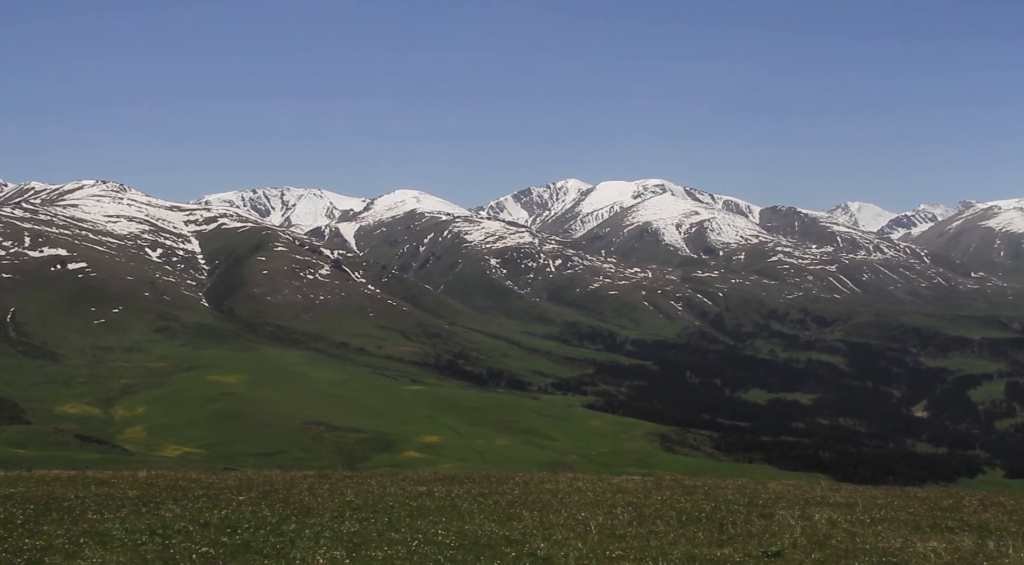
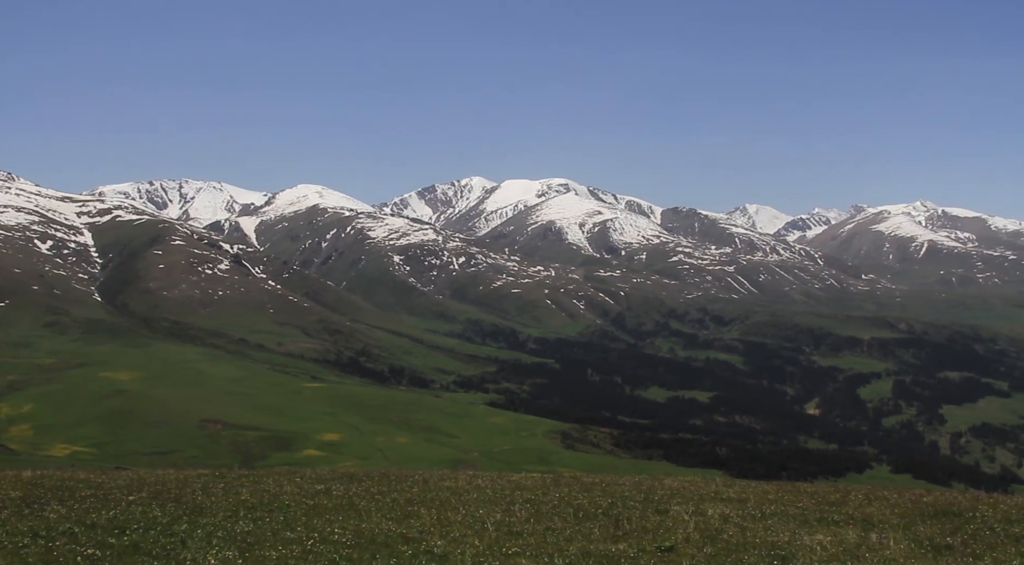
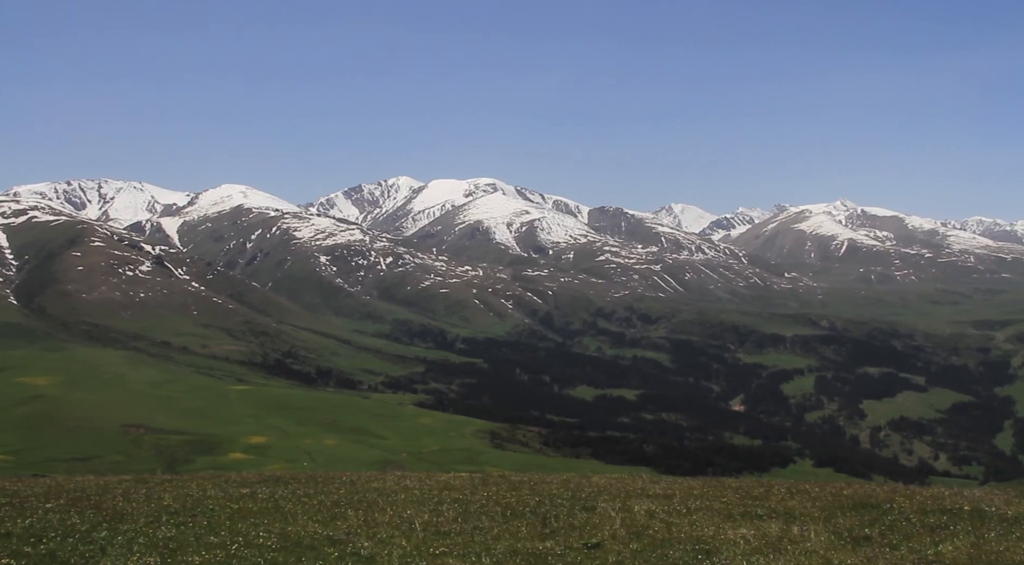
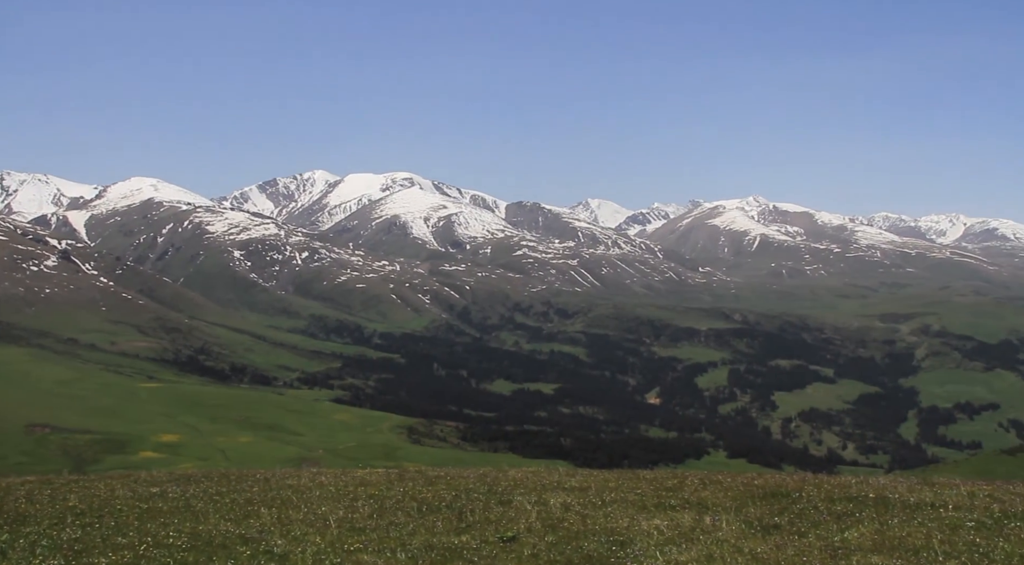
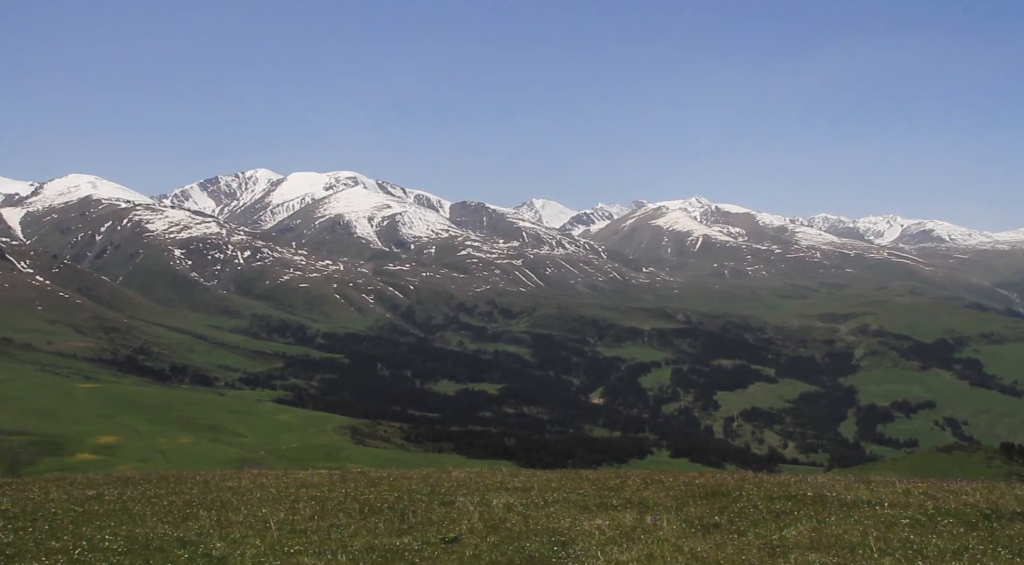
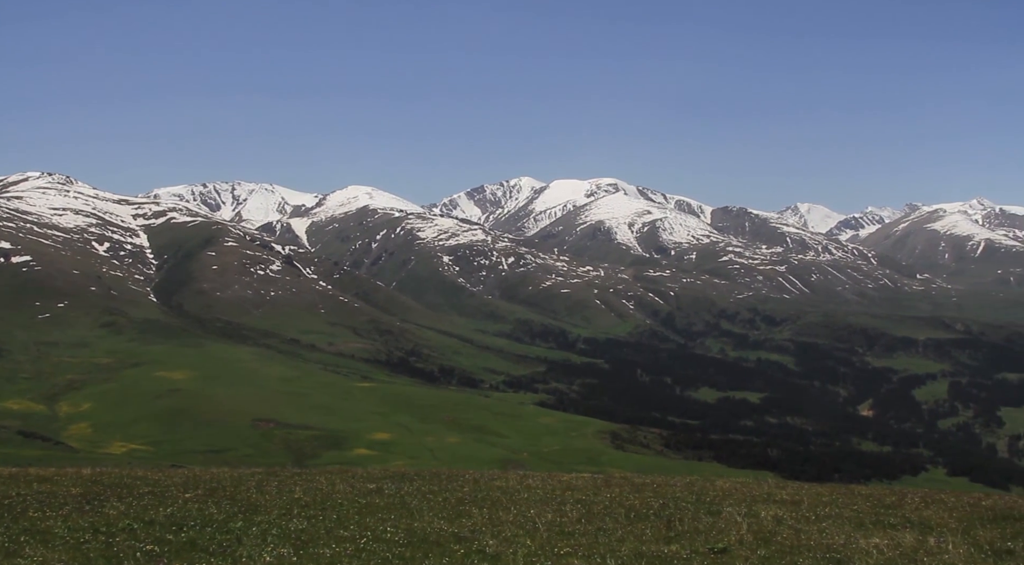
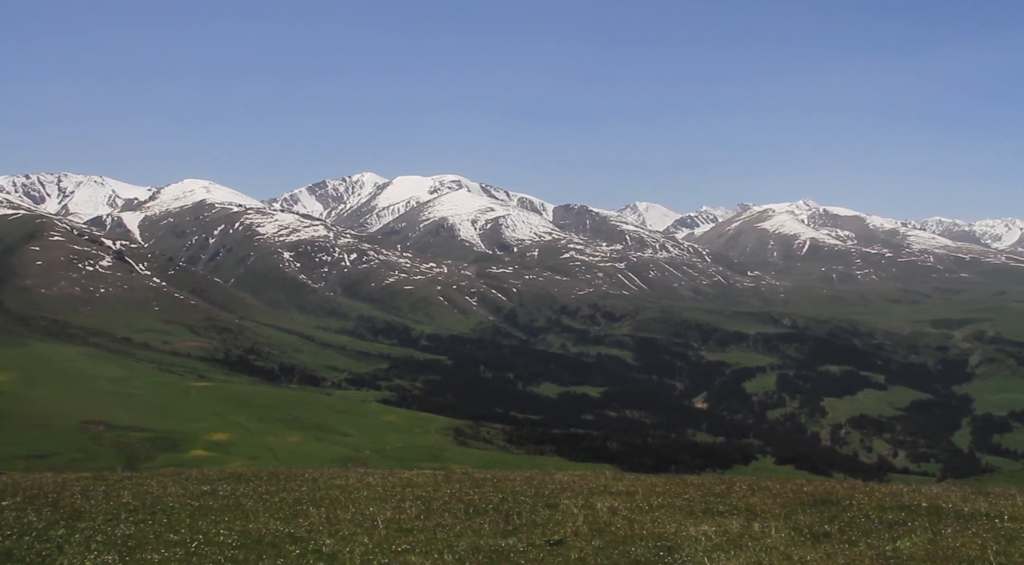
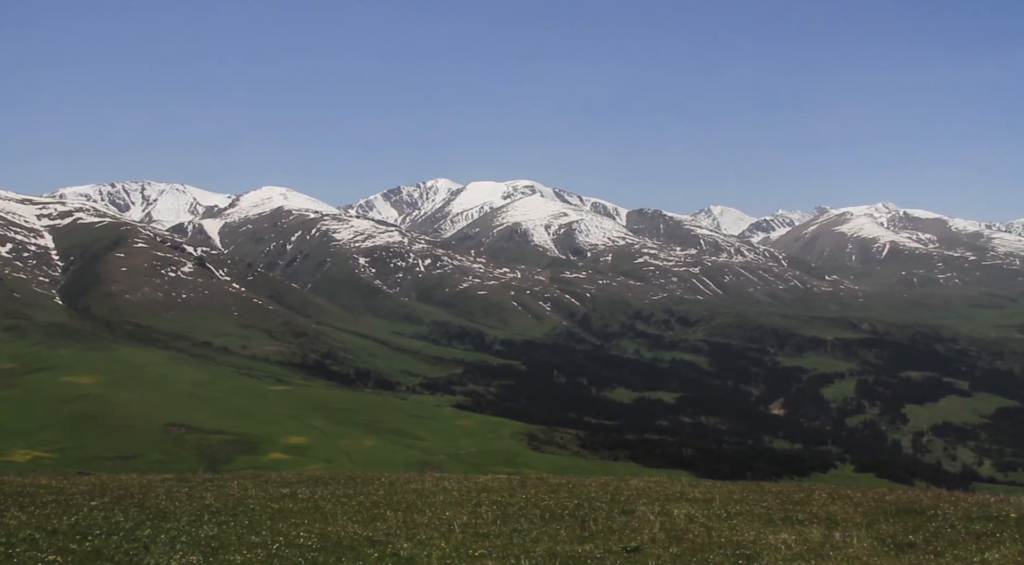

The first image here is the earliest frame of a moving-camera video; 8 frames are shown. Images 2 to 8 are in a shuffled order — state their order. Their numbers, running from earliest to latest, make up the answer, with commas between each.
6, 2, 8, 3, 7, 4, 5
